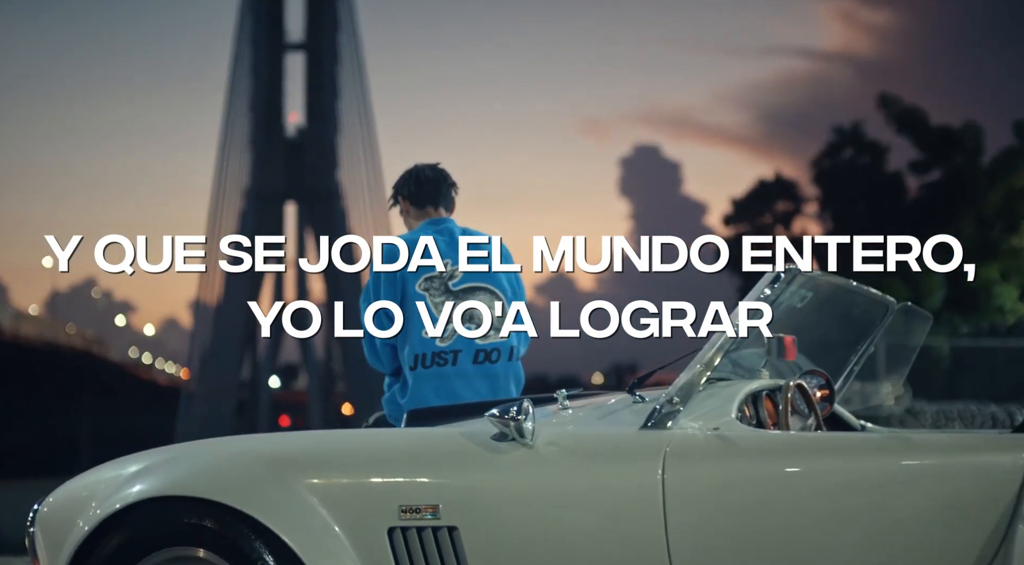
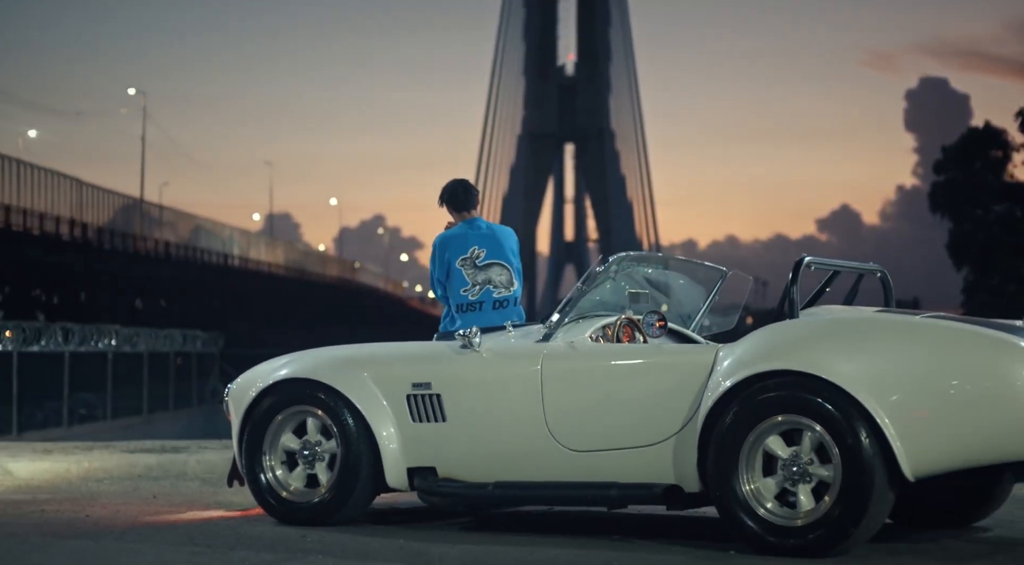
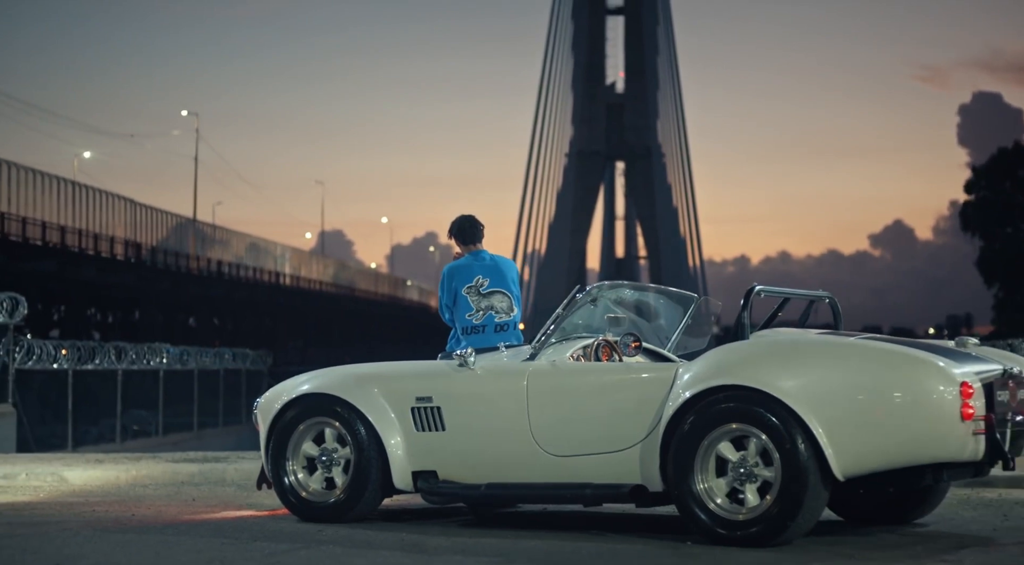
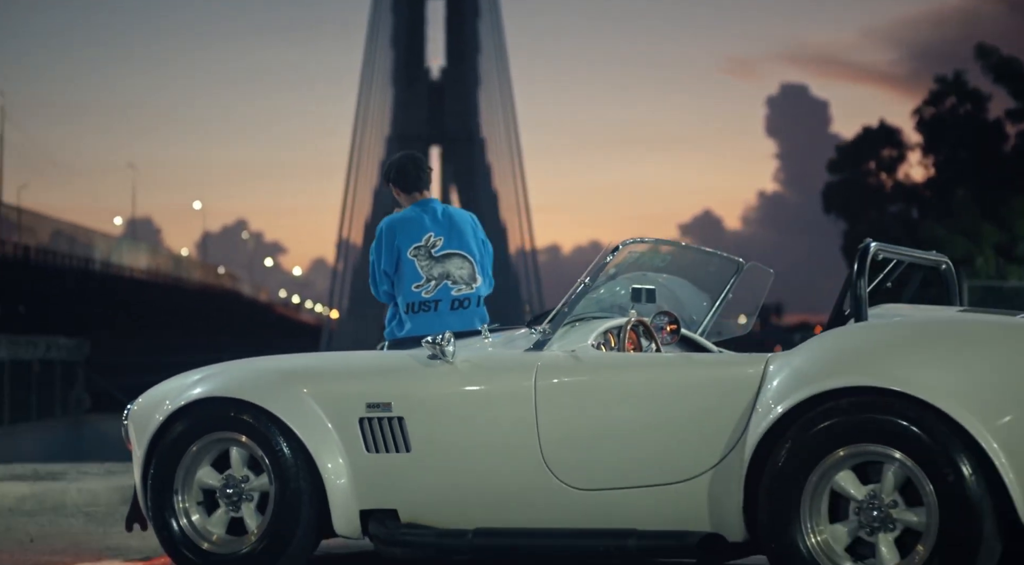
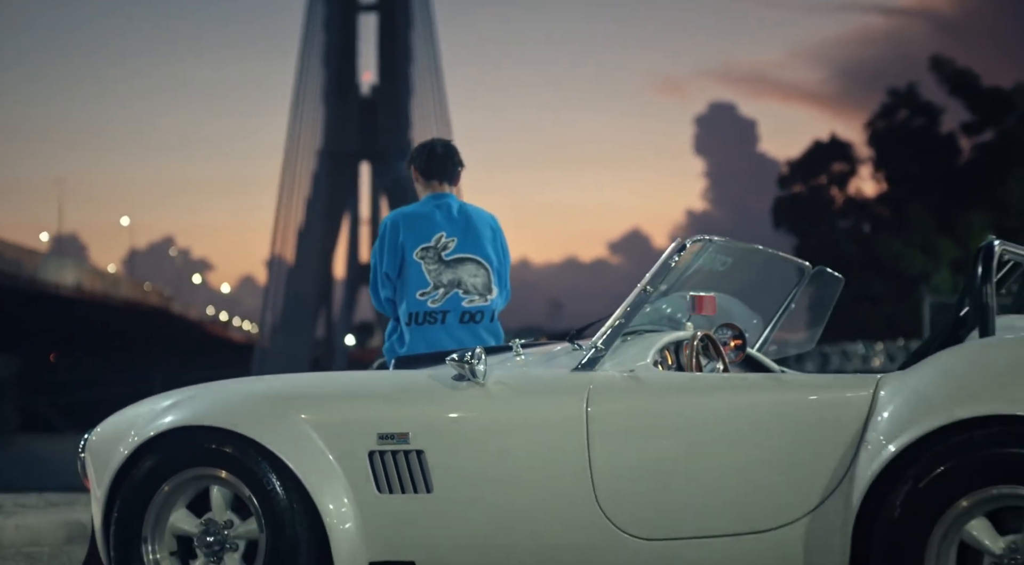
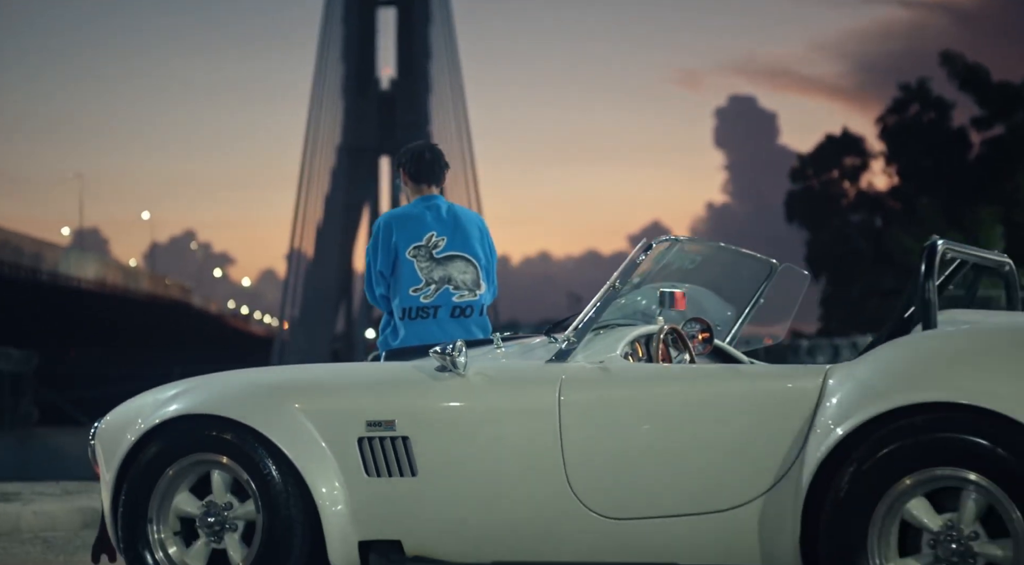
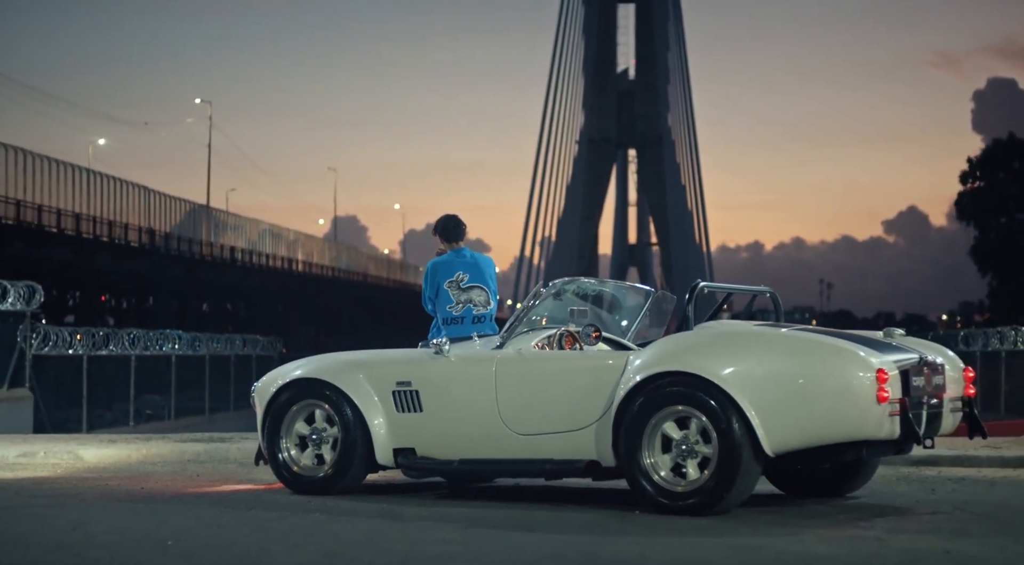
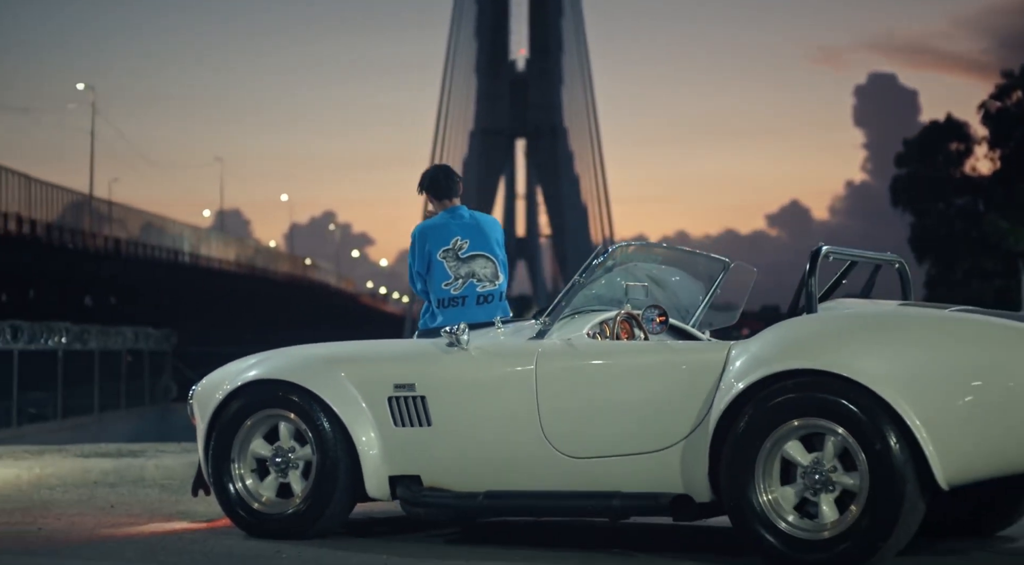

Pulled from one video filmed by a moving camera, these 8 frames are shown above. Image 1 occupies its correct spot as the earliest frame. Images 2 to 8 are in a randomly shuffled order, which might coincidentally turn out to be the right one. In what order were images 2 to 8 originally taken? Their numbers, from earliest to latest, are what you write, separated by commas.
5, 6, 4, 8, 2, 3, 7
